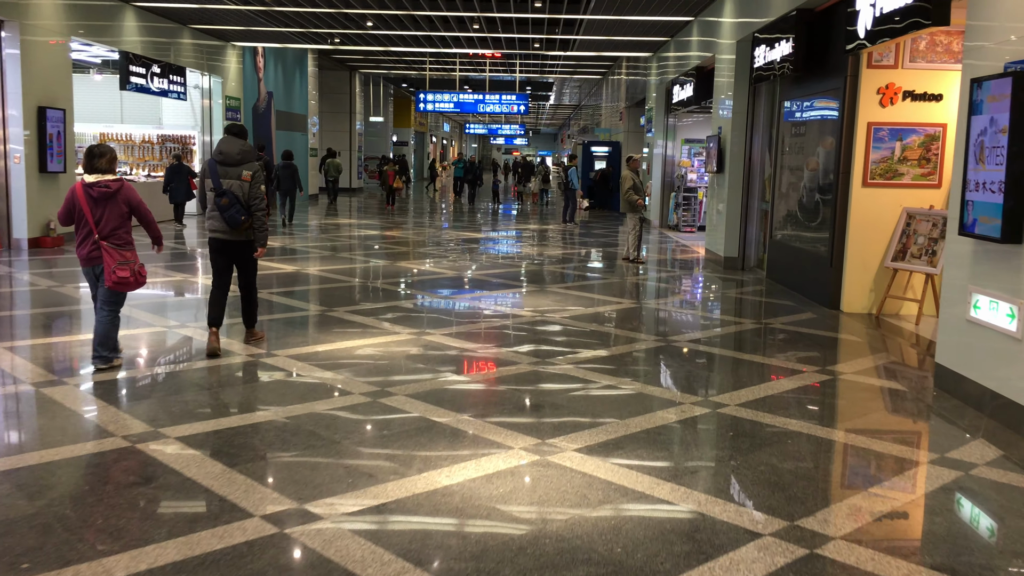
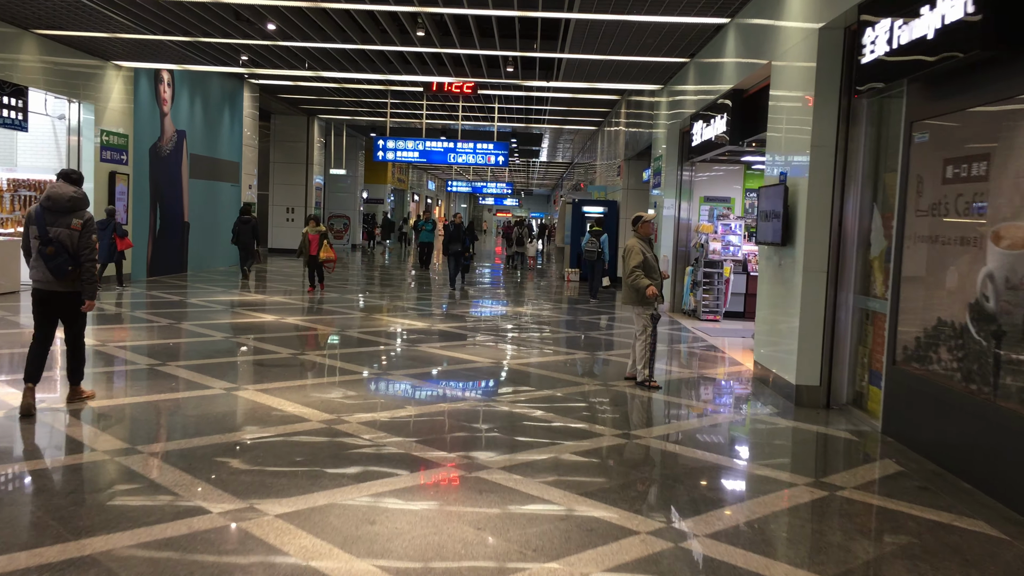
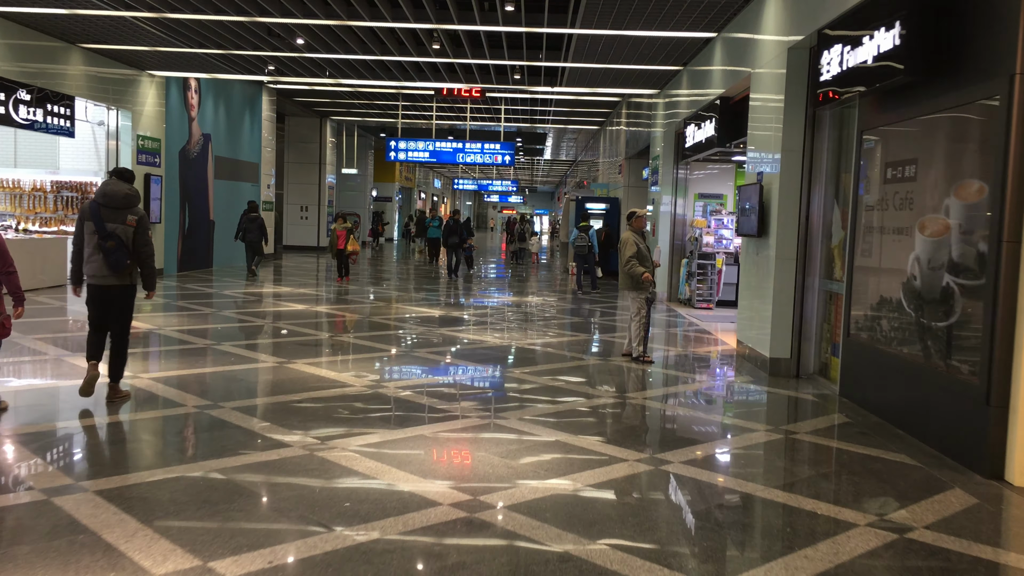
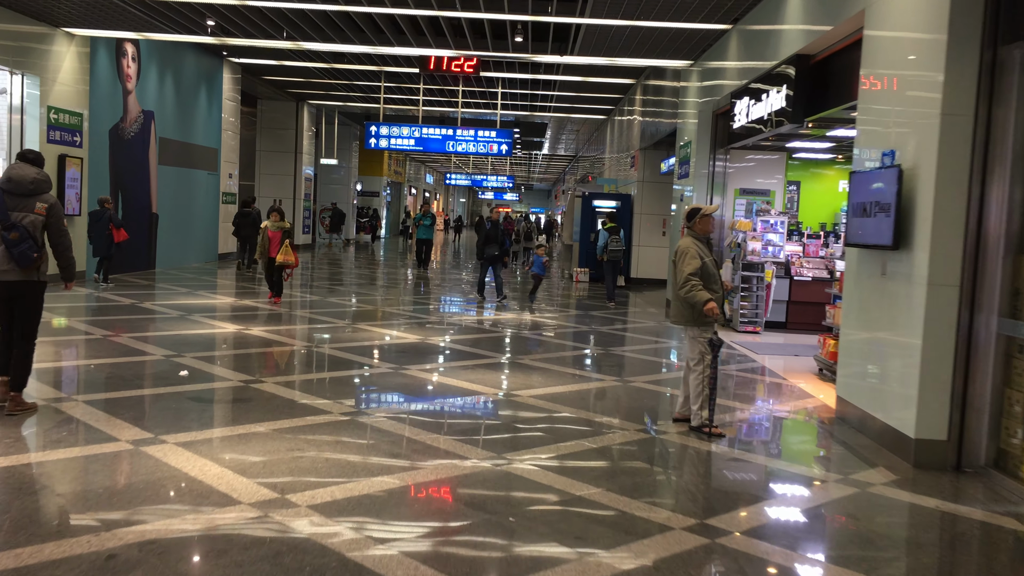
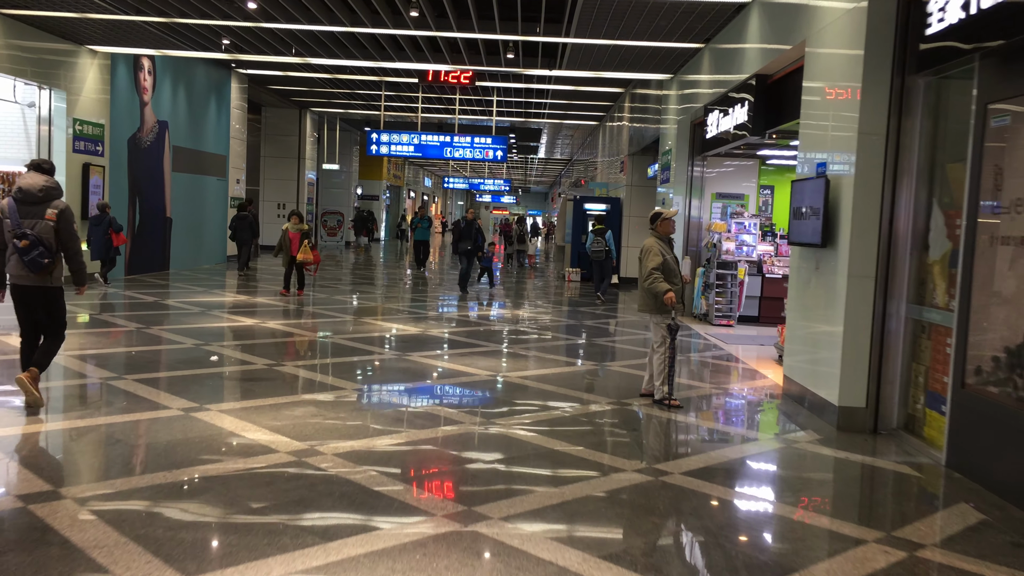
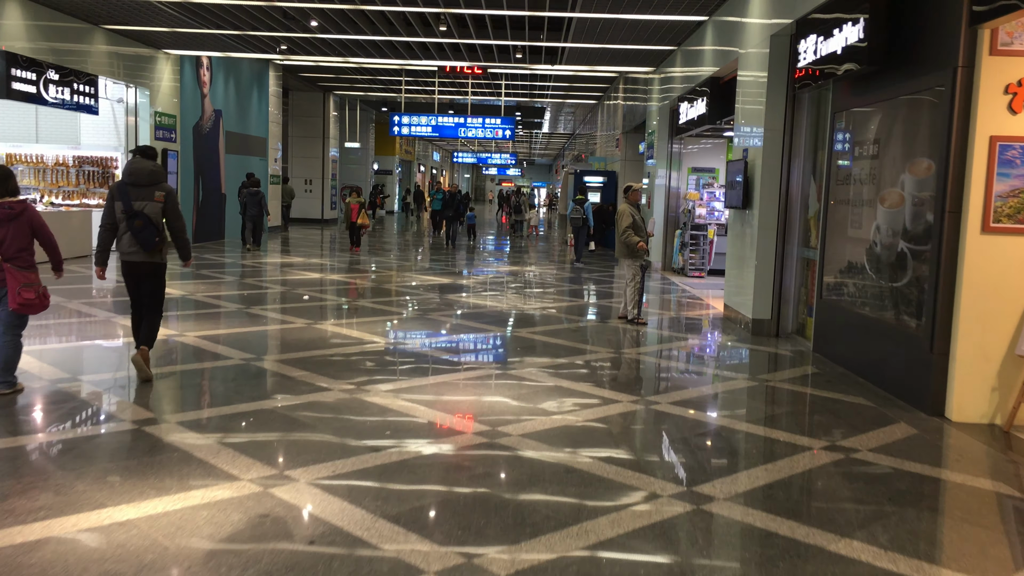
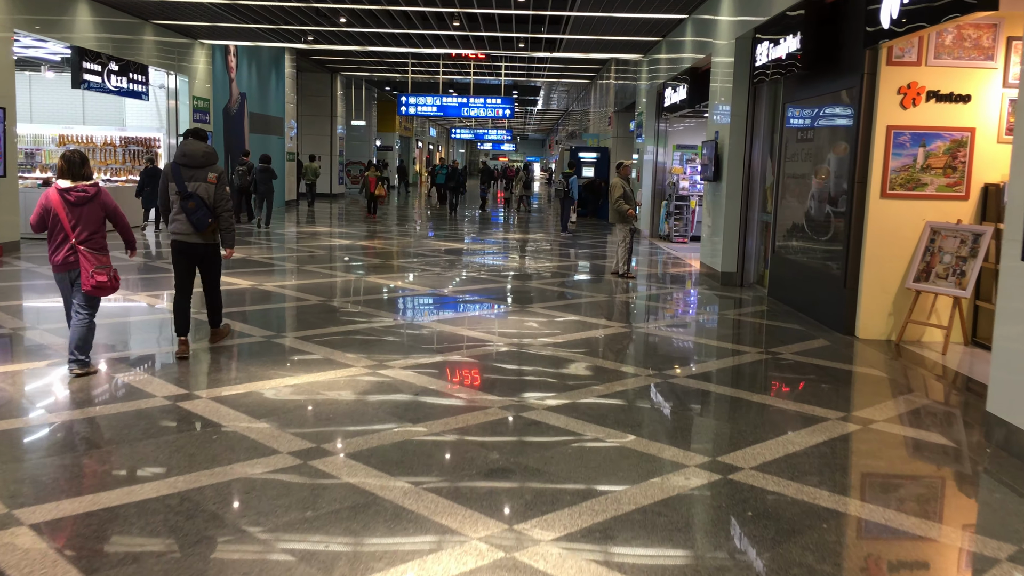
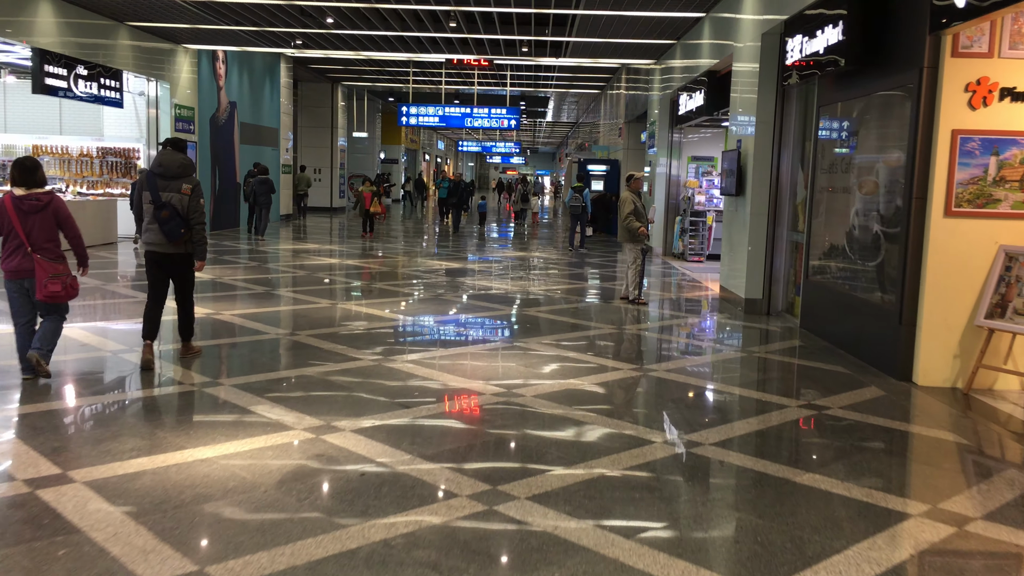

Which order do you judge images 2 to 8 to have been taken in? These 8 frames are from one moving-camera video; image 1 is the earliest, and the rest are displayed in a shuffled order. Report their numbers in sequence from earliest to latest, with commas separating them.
7, 8, 6, 3, 2, 5, 4
